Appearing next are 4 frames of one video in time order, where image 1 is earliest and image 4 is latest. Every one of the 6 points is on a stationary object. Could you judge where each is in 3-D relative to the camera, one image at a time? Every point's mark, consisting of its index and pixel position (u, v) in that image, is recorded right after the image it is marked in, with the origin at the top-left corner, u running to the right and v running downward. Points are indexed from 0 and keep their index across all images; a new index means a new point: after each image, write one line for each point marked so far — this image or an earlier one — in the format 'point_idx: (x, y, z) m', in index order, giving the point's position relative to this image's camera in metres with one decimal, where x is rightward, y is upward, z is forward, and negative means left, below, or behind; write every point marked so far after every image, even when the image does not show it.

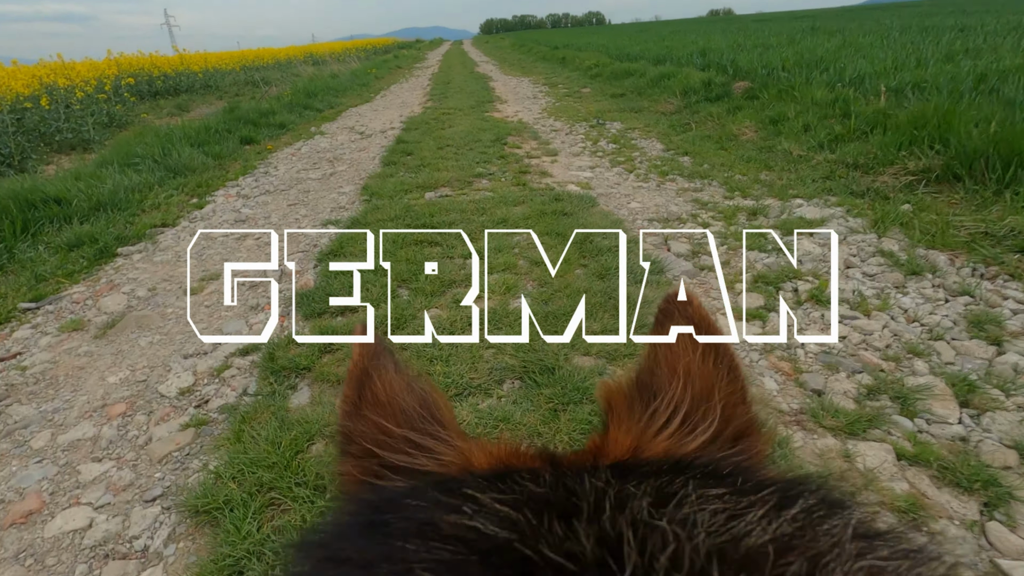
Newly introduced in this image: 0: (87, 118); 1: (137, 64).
0: (-7.4, +2.9, +9.8) m
1: (-11.4, +6.4, +16.6) m
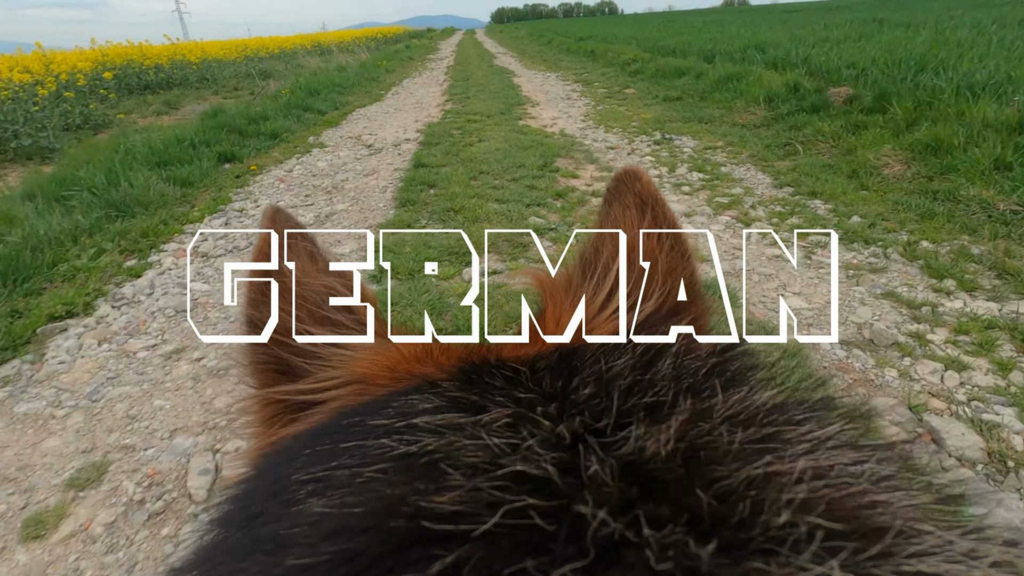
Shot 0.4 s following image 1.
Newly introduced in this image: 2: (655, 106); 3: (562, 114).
0: (-6.9, +2.5, +8.4) m
1: (-10.7, +6.1, +15.2) m
2: (+2.0, +2.6, +8.0) m
3: (+0.7, +2.5, +8.1) m
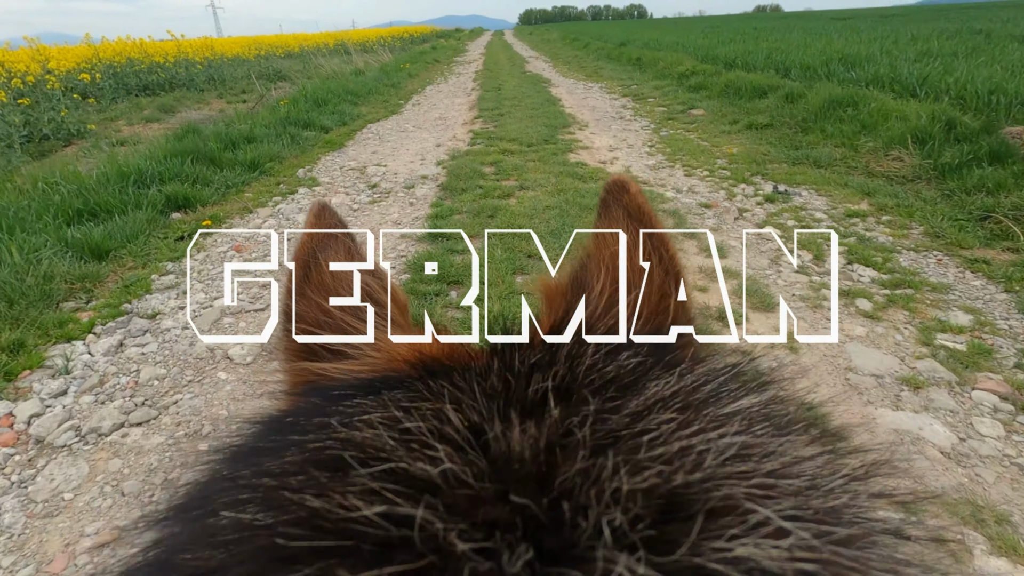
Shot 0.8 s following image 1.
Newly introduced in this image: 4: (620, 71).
0: (-6.3, +1.9, +7.1) m
1: (-9.8, +5.6, +13.9) m
2: (+2.5, +1.7, +6.3) m
3: (+1.2, +1.7, +6.4) m
4: (+2.6, +5.1, +13.4) m
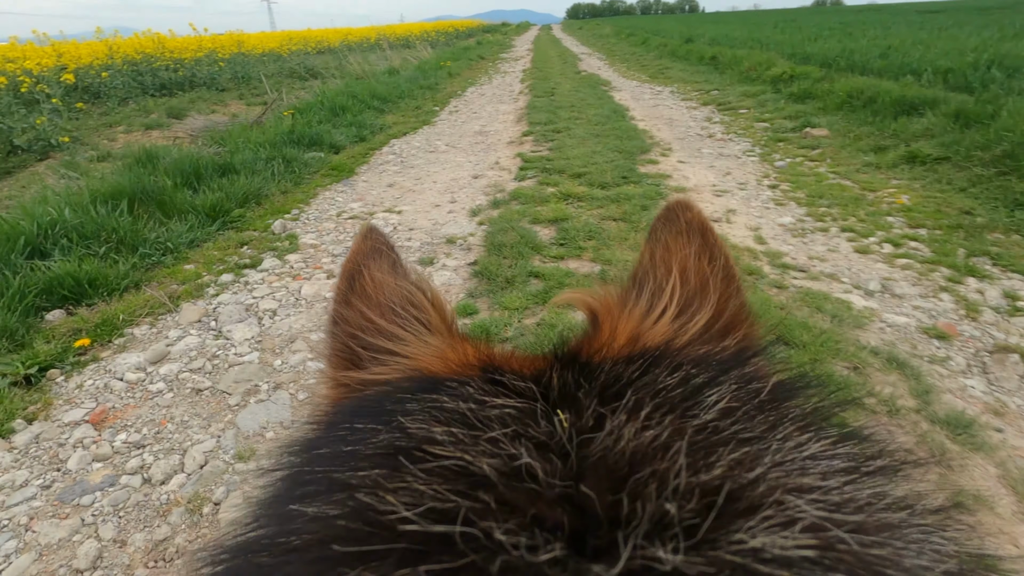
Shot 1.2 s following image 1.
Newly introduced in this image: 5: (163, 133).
0: (-5.7, +1.4, +5.8) m
1: (-8.7, +5.3, +12.8) m
2: (+3.0, +0.9, +4.5) m
3: (+1.7, +0.9, +4.7) m
4: (+3.7, +4.4, +11.5) m
5: (-5.1, +2.2, +8.2) m
